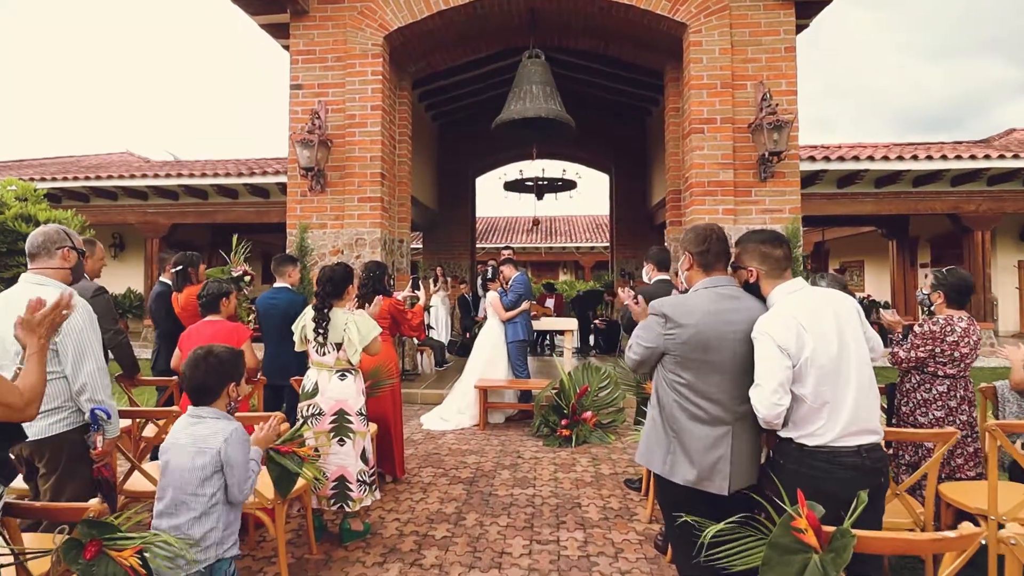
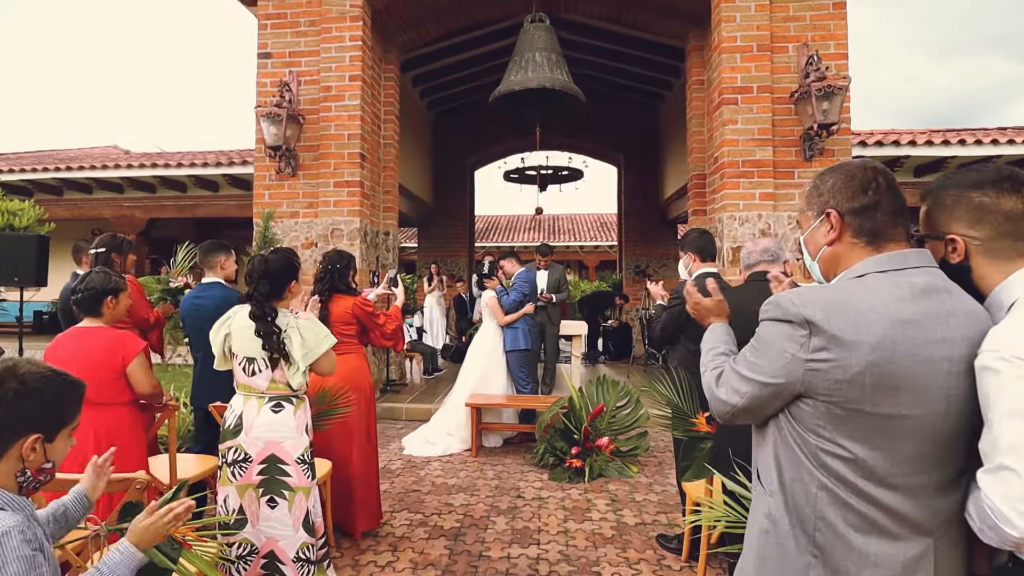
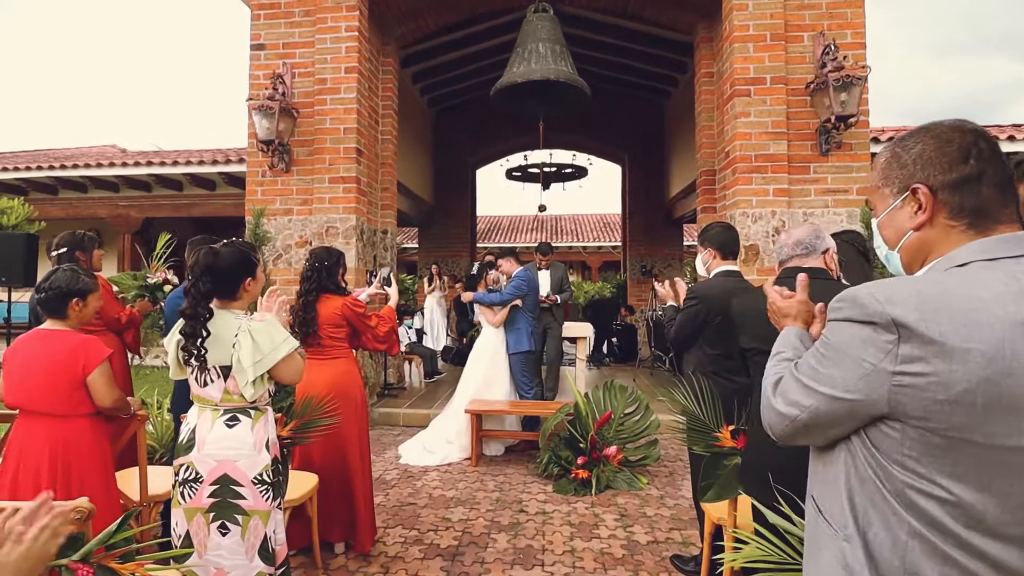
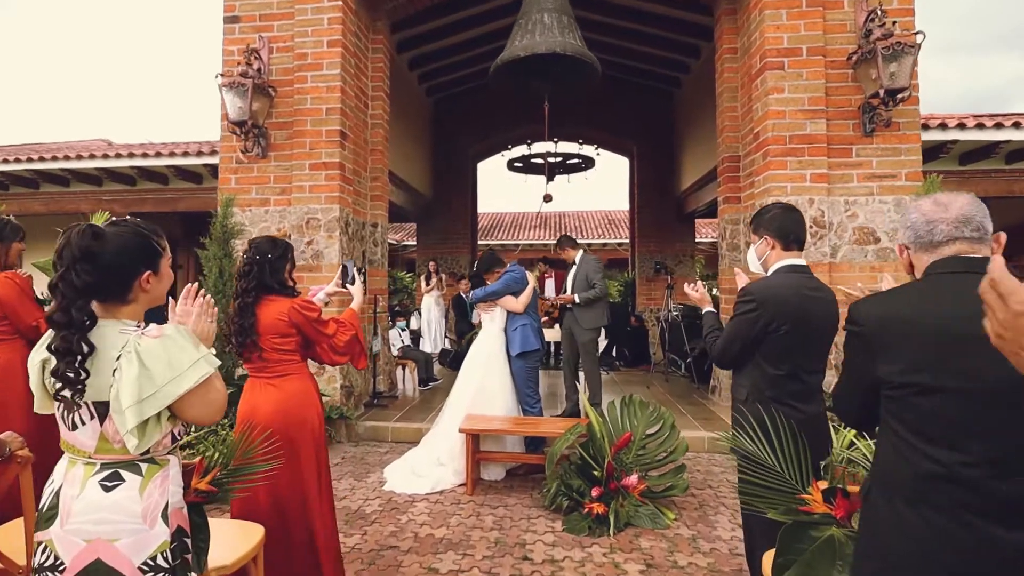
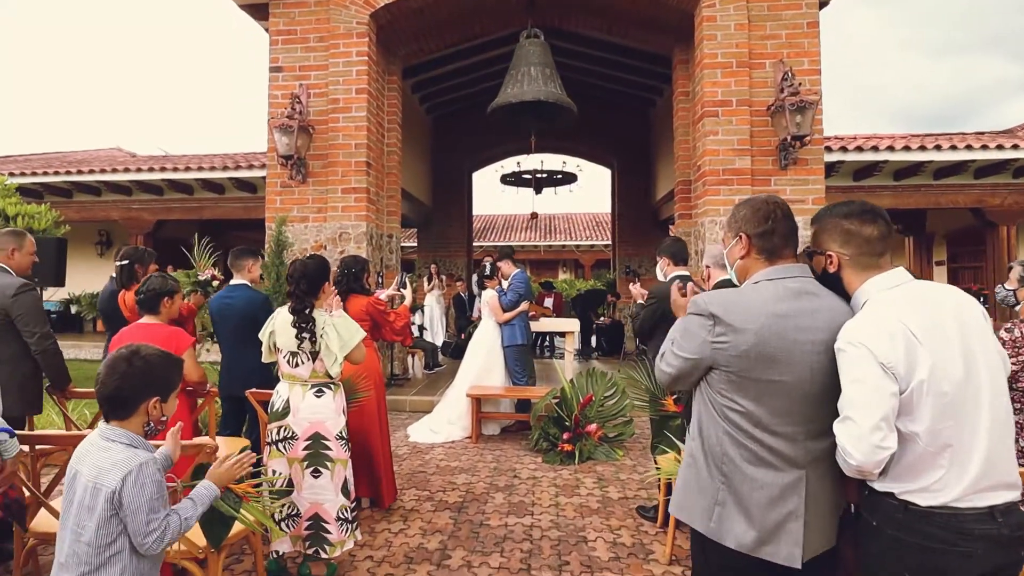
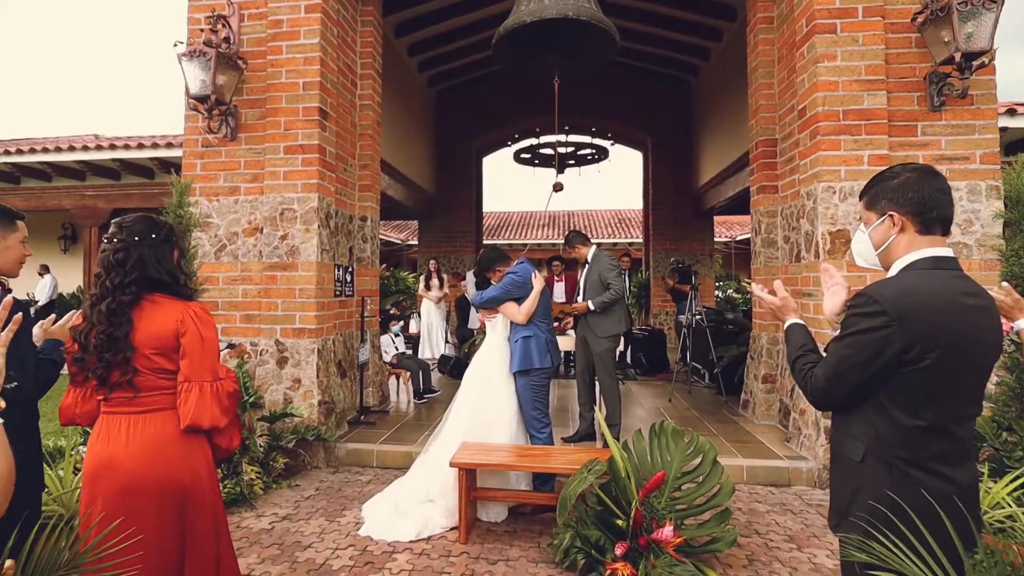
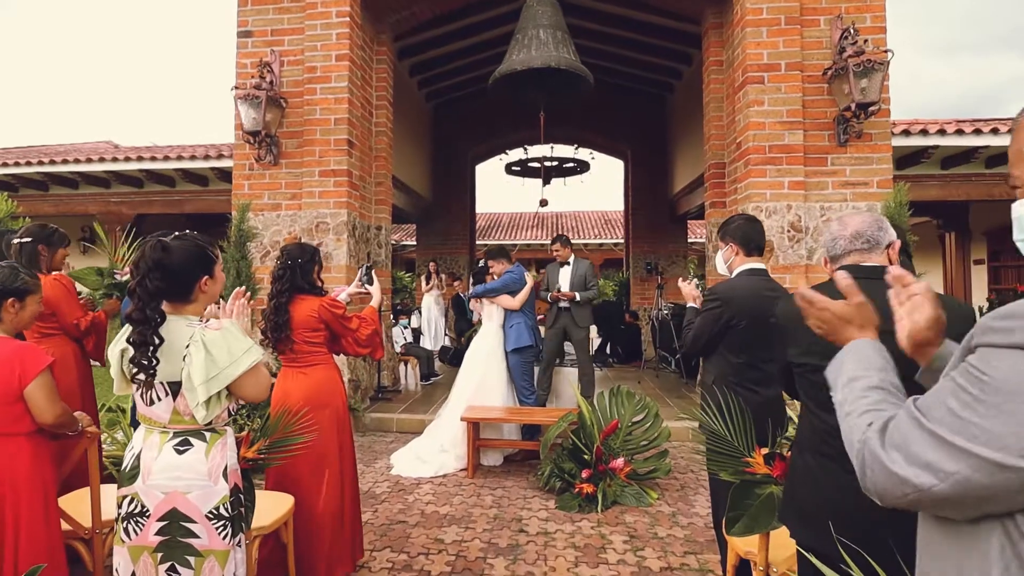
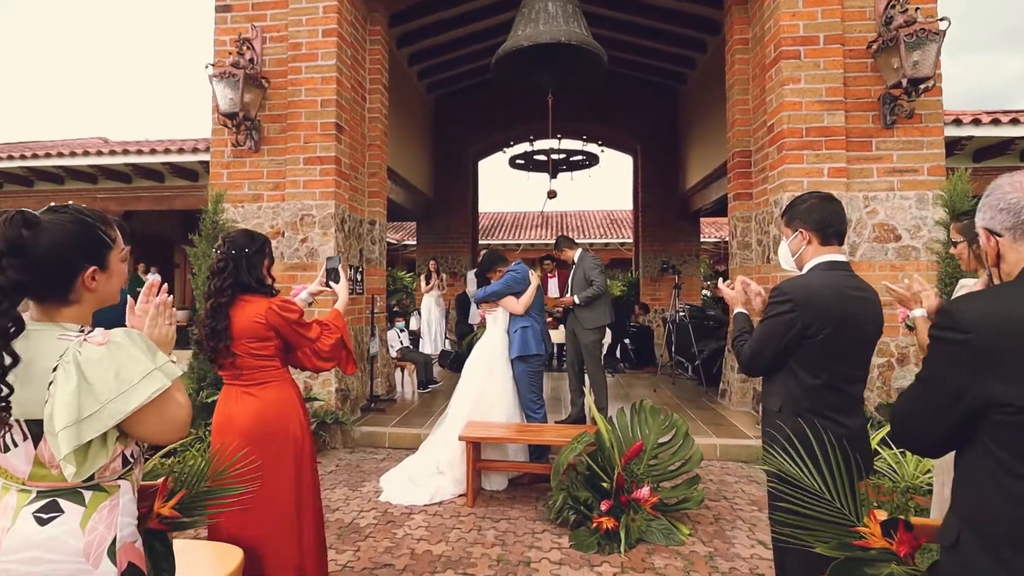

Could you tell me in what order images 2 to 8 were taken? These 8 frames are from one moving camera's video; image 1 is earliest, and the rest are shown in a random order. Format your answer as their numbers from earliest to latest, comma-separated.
5, 2, 3, 7, 4, 8, 6
